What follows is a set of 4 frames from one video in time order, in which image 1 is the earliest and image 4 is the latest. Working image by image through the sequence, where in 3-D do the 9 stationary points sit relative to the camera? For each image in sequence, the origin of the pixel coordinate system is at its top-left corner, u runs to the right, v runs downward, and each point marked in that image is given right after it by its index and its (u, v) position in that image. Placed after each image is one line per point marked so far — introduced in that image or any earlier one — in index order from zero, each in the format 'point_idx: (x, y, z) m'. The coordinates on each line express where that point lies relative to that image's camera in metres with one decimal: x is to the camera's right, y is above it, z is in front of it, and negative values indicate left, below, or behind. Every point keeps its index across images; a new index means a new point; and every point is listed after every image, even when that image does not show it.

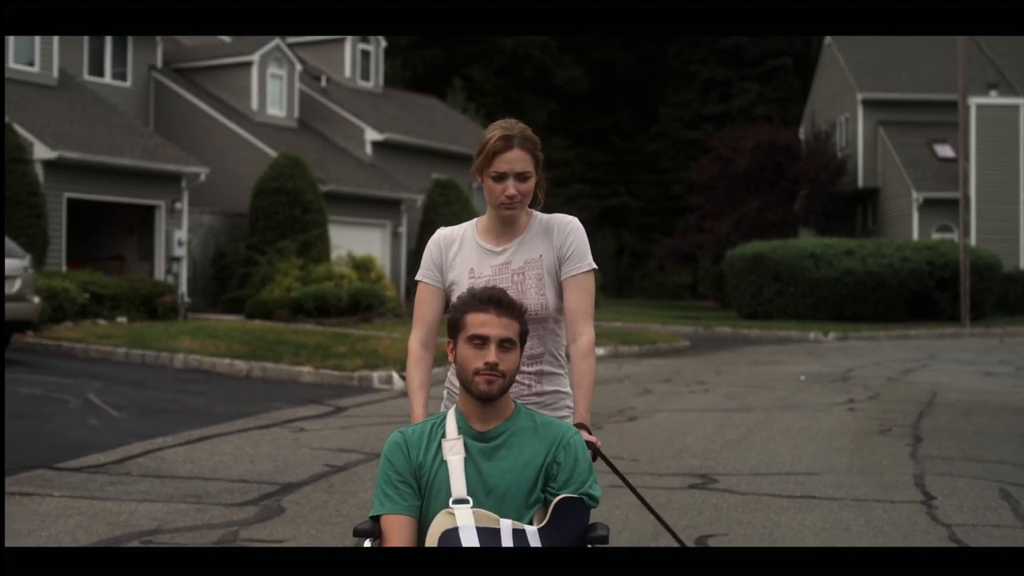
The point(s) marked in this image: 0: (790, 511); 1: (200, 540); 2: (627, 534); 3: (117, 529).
0: (+1.6, -1.3, +7.4) m
1: (-1.7, -1.3, +6.7) m
2: (+0.6, -1.3, +6.7) m
3: (-2.2, -1.3, +6.9) m
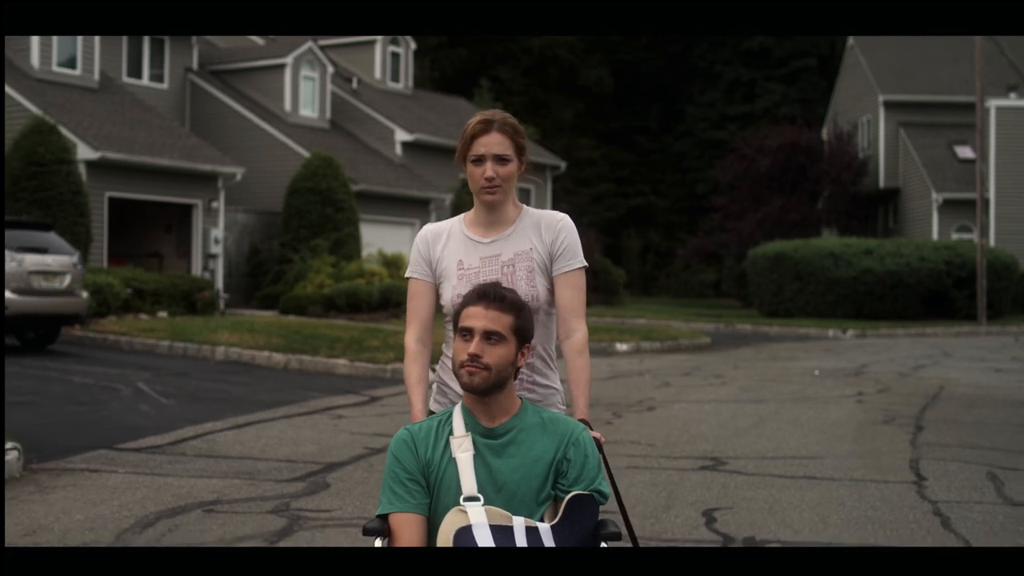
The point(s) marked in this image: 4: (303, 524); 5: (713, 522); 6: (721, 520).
0: (+1.8, -1.3, +8.1) m
1: (-1.5, -1.3, +7.4) m
2: (+0.8, -1.3, +7.4) m
3: (-2.0, -1.3, +7.7) m
4: (-1.2, -1.3, +7.0) m
5: (+1.1, -1.3, +7.0) m
6: (+1.2, -1.3, +7.1) m
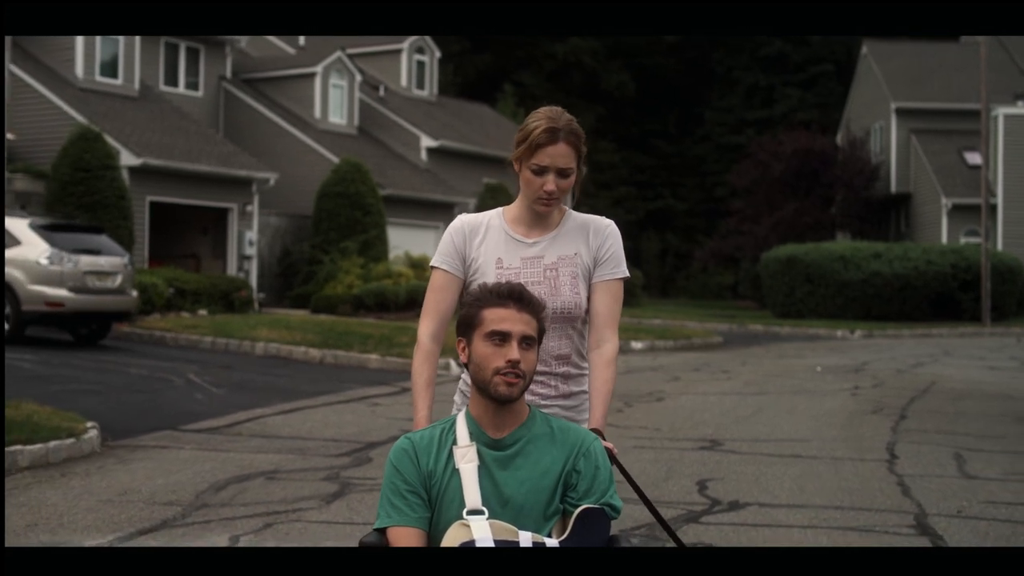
0: (+1.9, -1.3, +9.2) m
1: (-1.4, -1.3, +8.6) m
2: (+0.9, -1.3, +8.6) m
3: (-1.9, -1.3, +8.9) m
4: (-1.0, -1.3, +8.2) m
5: (+1.3, -1.3, +8.2) m
6: (+1.3, -1.3, +8.2) m
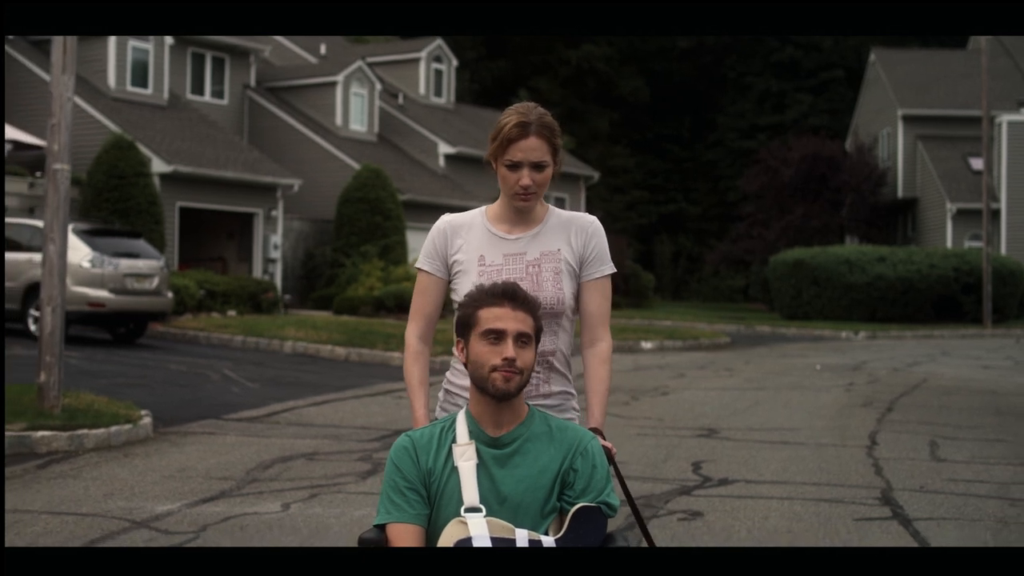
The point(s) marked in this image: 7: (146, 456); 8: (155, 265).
0: (+2.1, -1.3, +10.1) m
1: (-1.3, -1.3, +9.6) m
2: (+1.0, -1.3, +9.5) m
3: (-1.8, -1.3, +9.9) m
4: (-0.9, -1.3, +9.2) m
5: (+1.4, -1.3, +9.1) m
6: (+1.4, -1.3, +9.2) m
7: (-2.8, -1.3, +9.6) m
8: (-5.4, +0.3, +18.9) m
